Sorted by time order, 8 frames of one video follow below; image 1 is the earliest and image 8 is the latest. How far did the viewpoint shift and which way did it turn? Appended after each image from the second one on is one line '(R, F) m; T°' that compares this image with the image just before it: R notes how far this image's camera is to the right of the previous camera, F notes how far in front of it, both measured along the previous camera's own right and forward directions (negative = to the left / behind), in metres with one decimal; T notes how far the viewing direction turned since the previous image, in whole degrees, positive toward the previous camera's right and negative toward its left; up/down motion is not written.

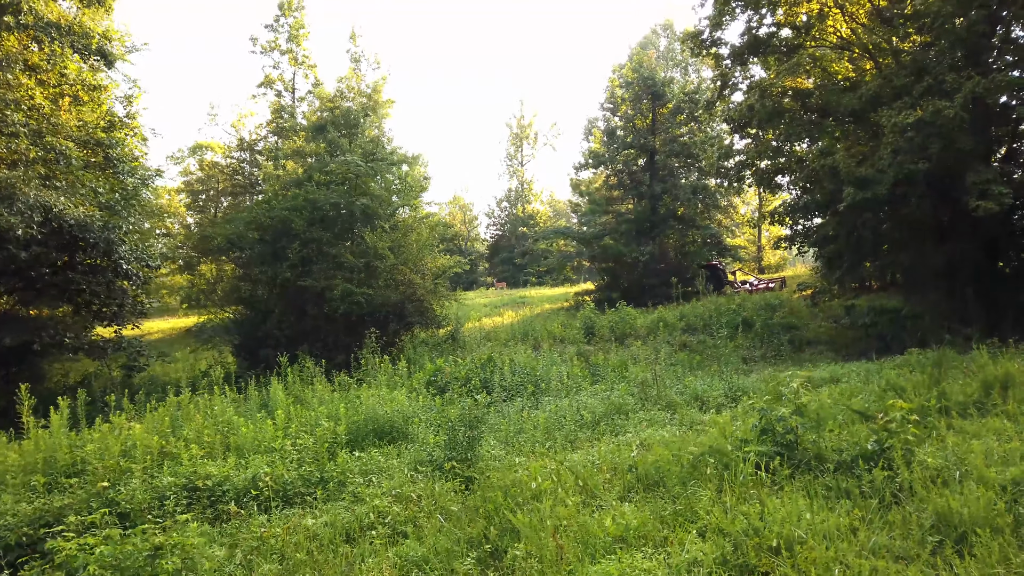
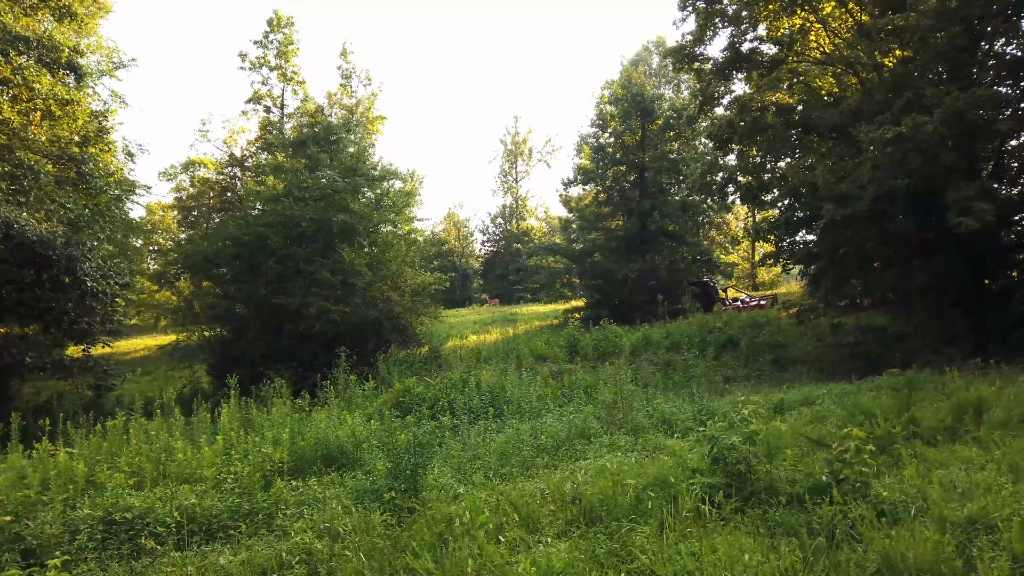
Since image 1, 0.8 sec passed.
(+0.5, +0.3) m; 0°
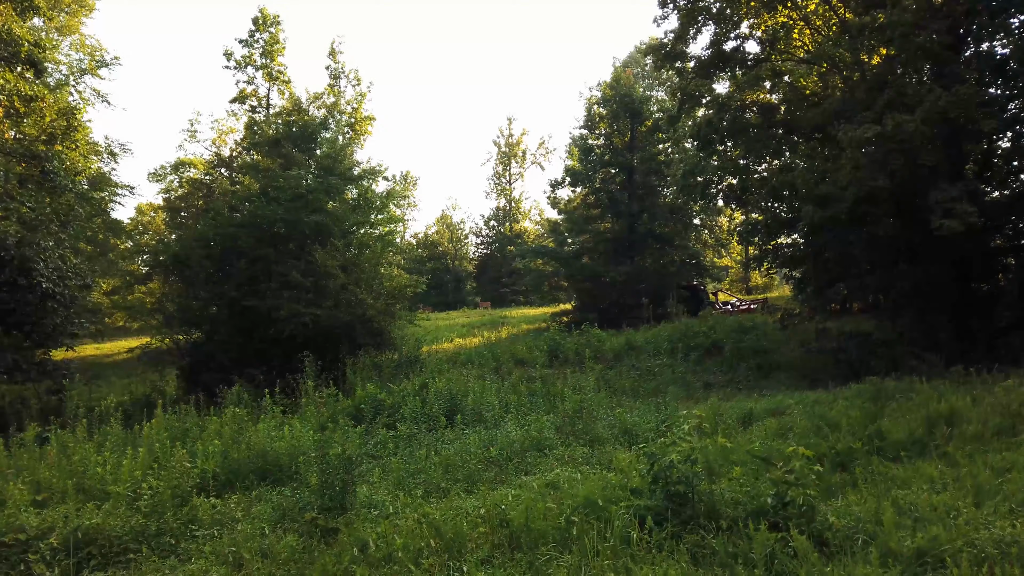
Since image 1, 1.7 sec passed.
(+0.6, +0.4) m; 0°
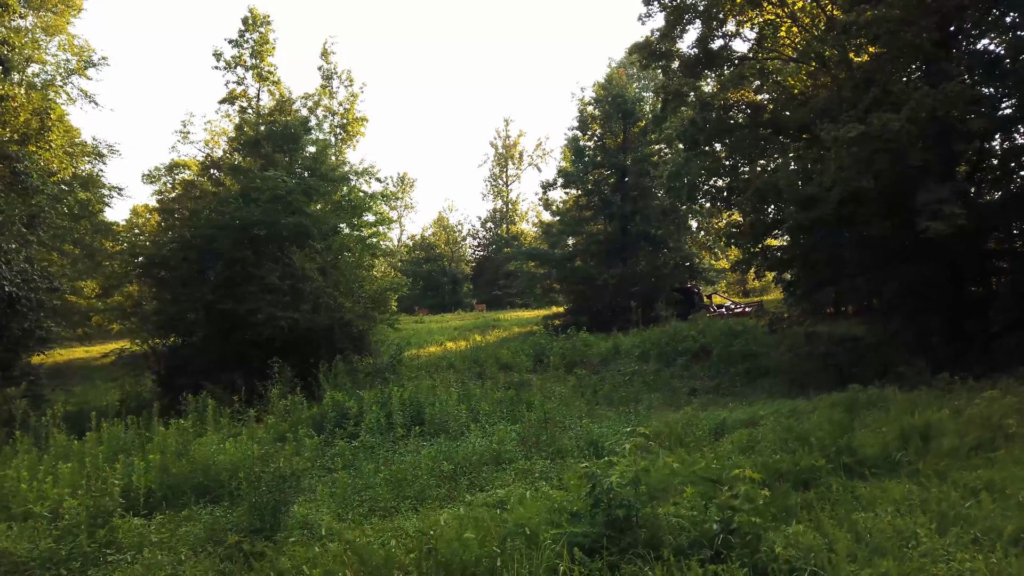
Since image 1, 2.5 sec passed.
(+0.5, +0.3) m; 0°
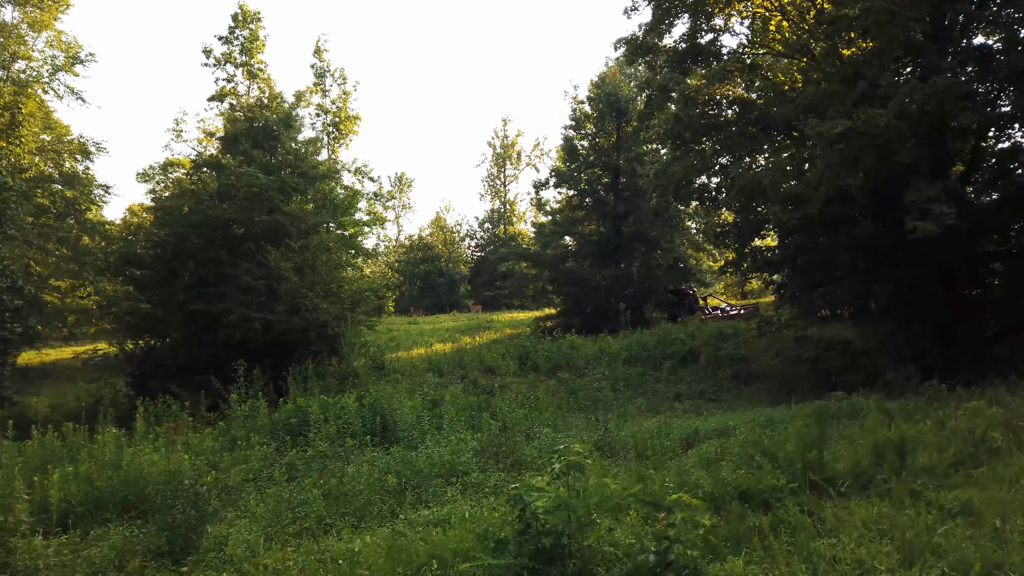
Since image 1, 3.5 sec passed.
(+0.5, +0.4) m; 0°
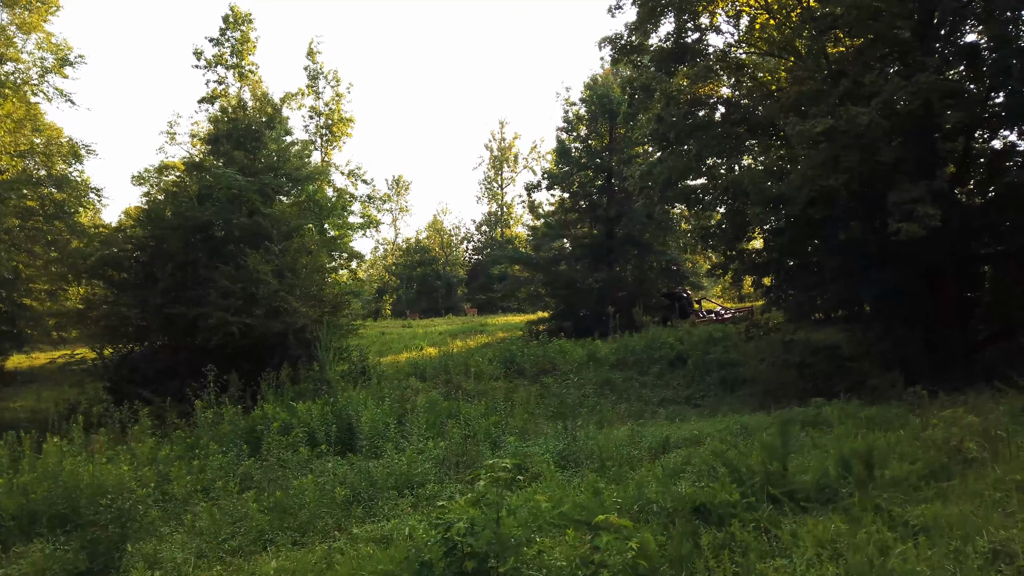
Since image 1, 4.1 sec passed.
(+0.4, +0.2) m; 0°
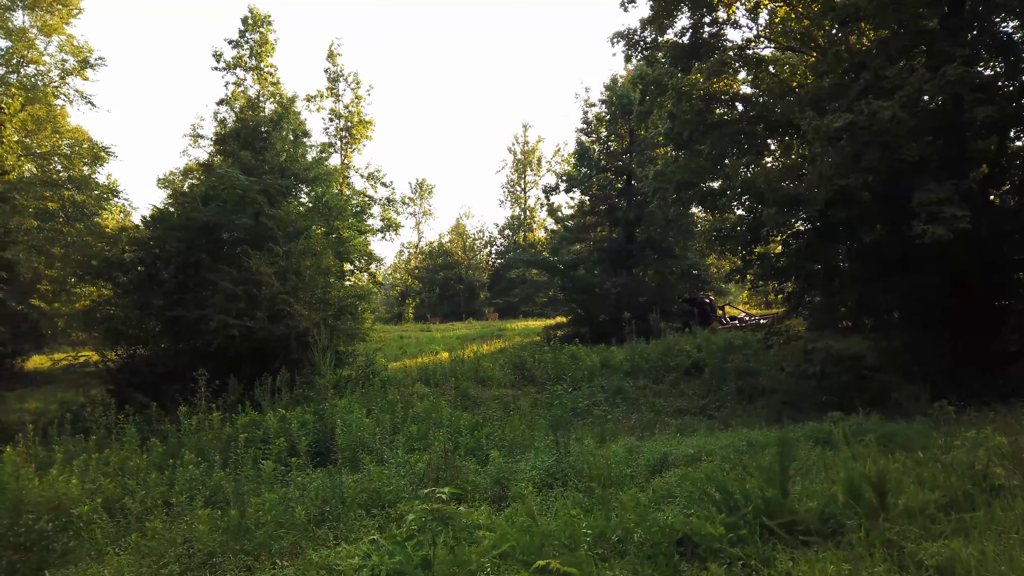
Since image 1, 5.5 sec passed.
(+0.4, +0.4) m; -3°
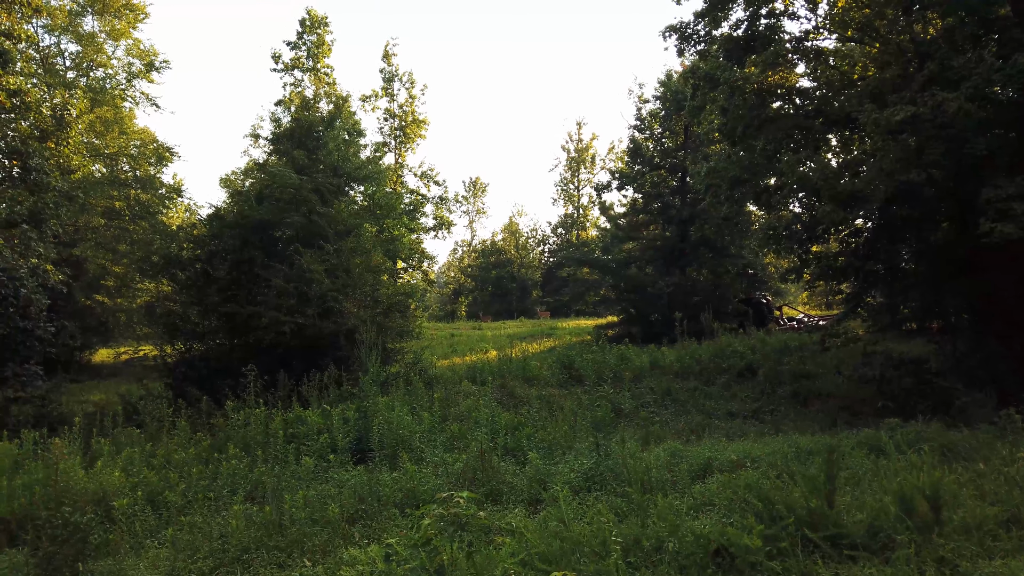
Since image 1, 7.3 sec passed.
(+0.2, 0.0) m; -5°
